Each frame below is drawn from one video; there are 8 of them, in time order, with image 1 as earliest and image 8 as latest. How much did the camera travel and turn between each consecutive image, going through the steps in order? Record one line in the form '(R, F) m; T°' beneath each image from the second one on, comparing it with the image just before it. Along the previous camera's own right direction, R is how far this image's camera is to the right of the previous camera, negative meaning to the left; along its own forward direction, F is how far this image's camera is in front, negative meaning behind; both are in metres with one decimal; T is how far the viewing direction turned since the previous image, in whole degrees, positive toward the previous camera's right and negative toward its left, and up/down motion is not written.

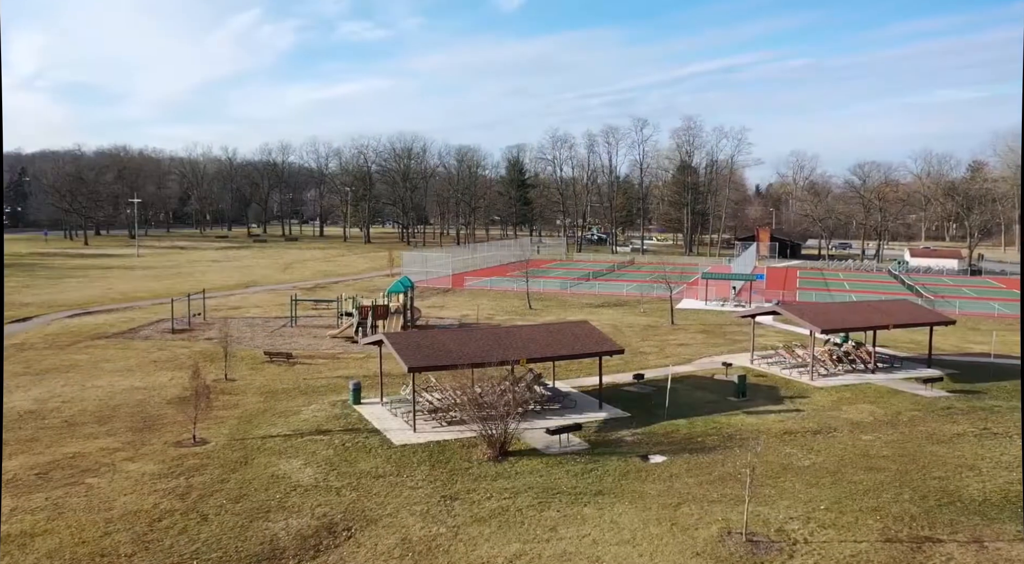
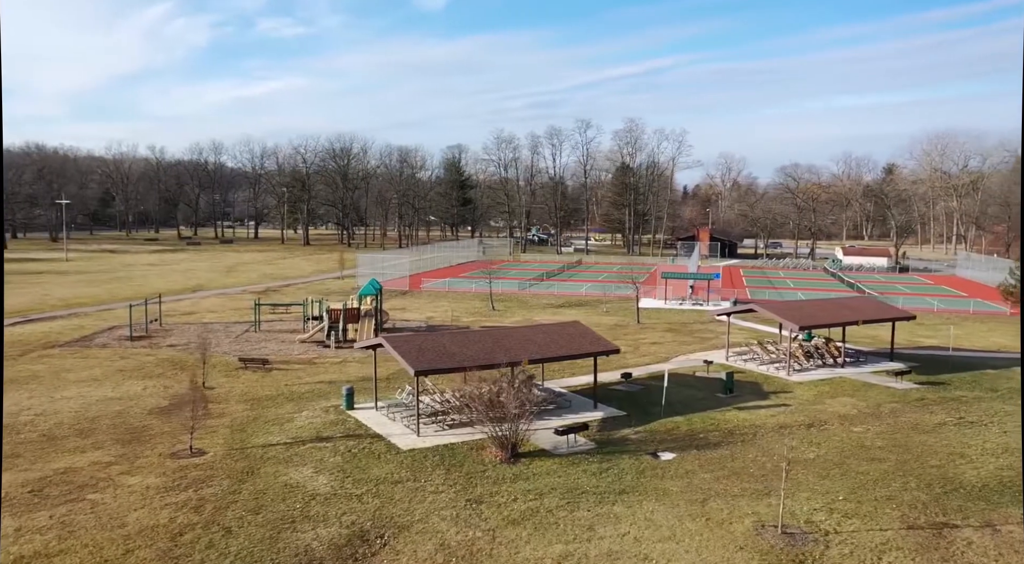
(-1.5, +0.1) m; +5°
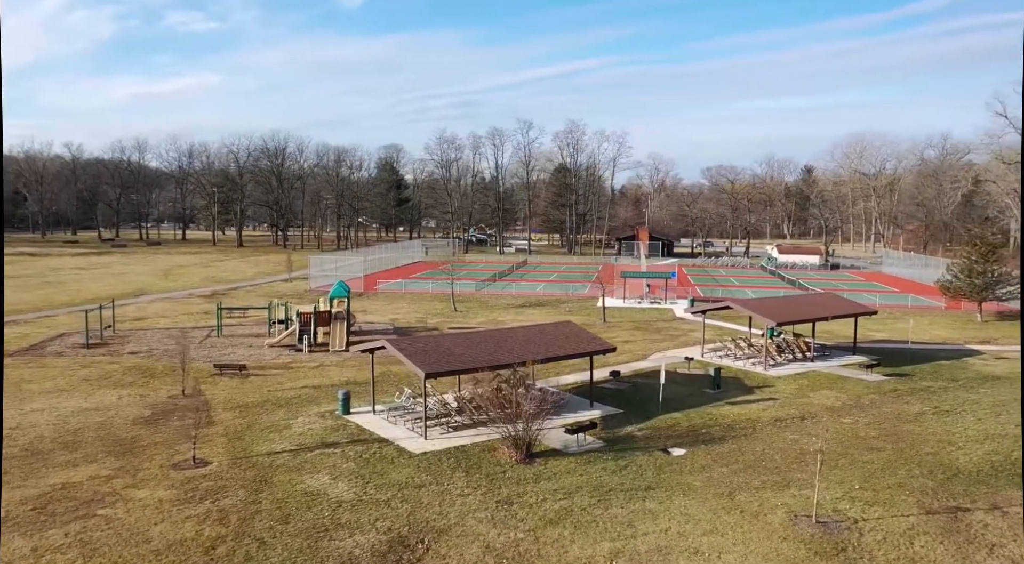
(-1.6, +0.1) m; +5°
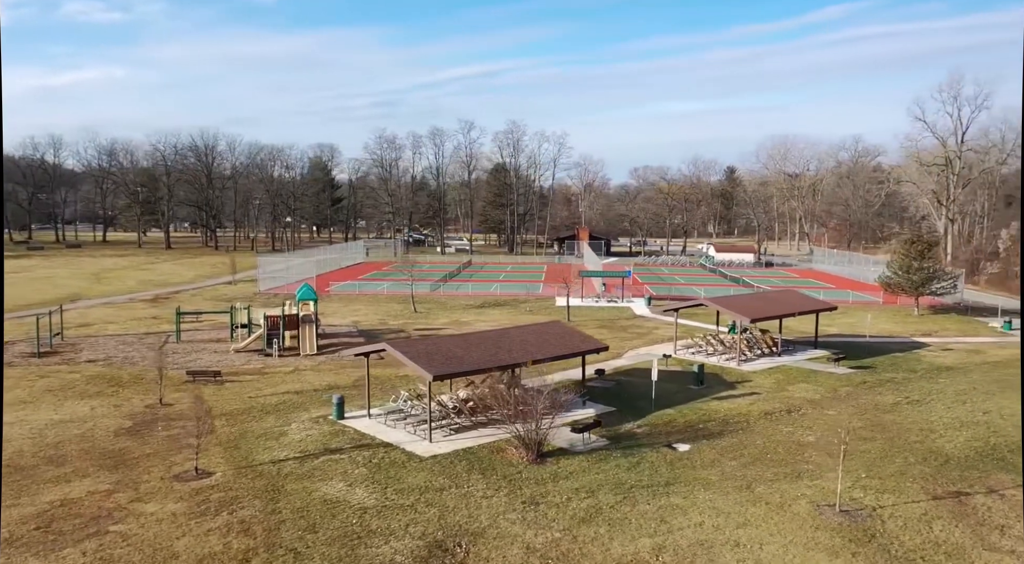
(-1.5, +0.1) m; +5°
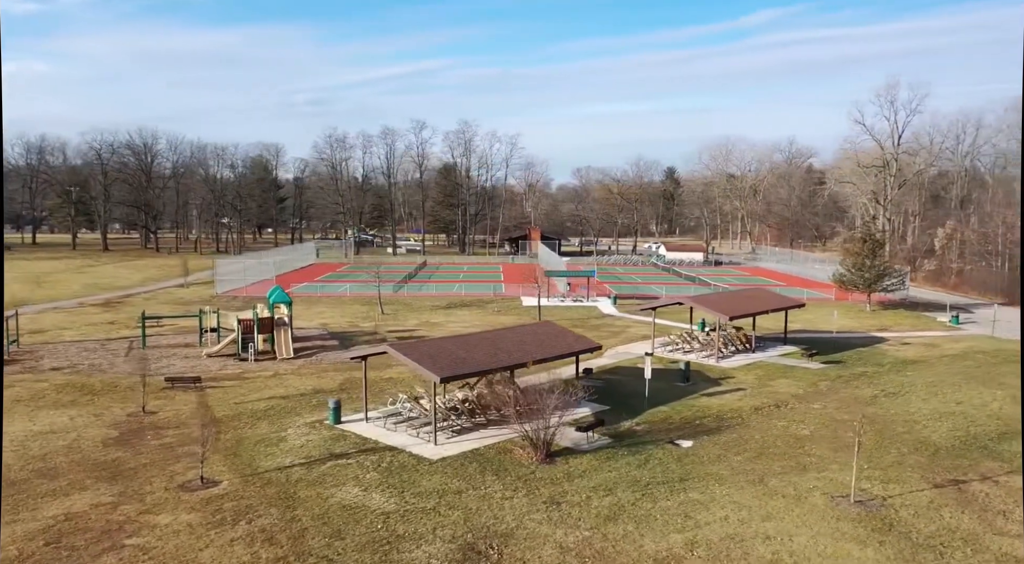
(-1.2, 0.0) m; +4°
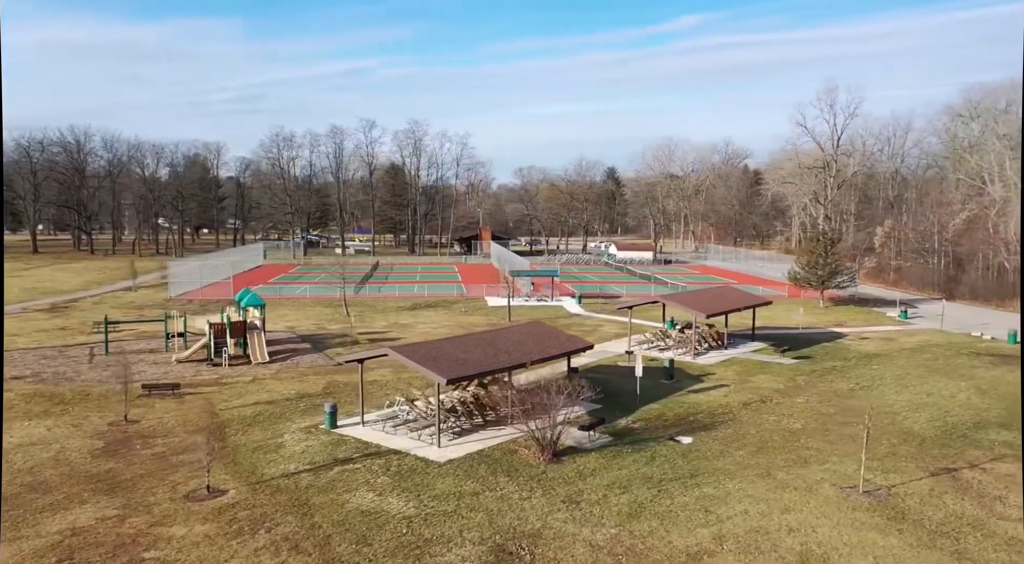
(-1.2, 0.0) m; +4°
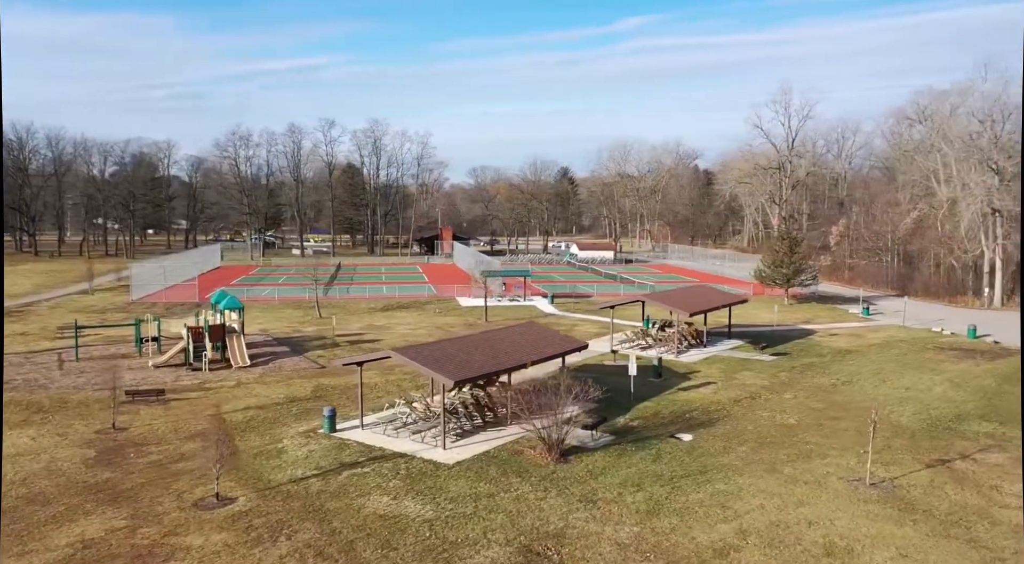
(-1.0, 0.0) m; +3°
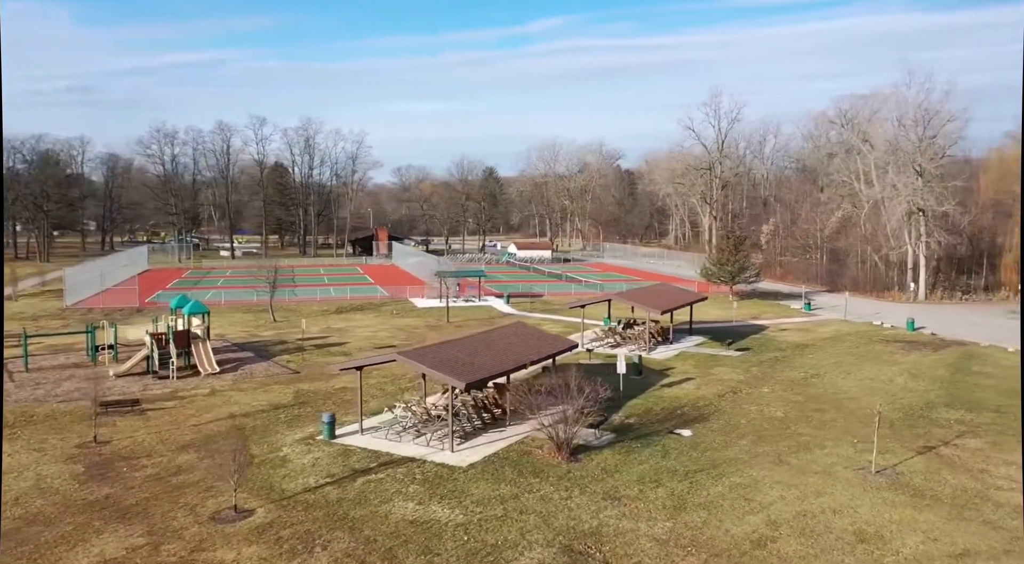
(-1.7, 0.0) m; +5°
